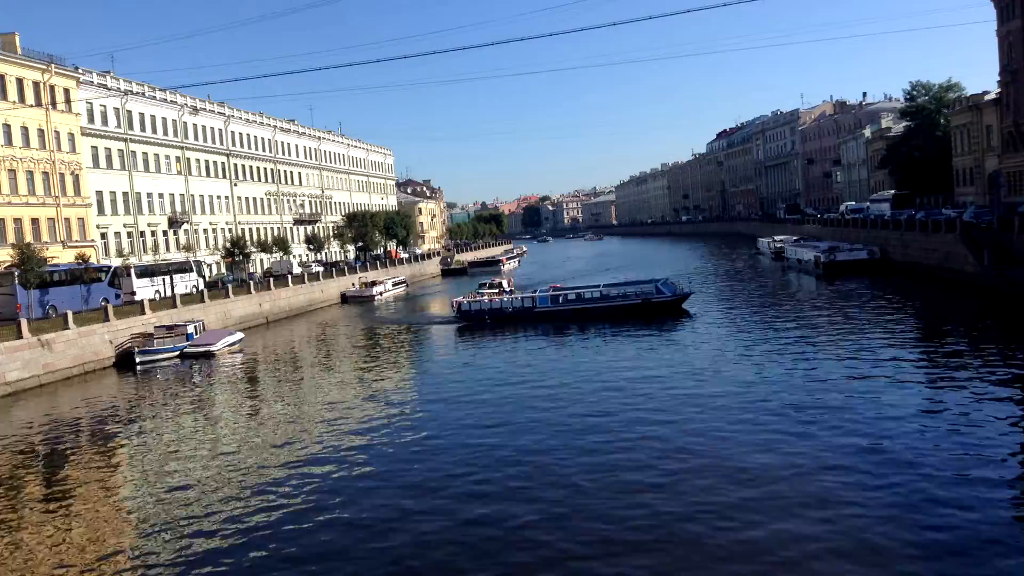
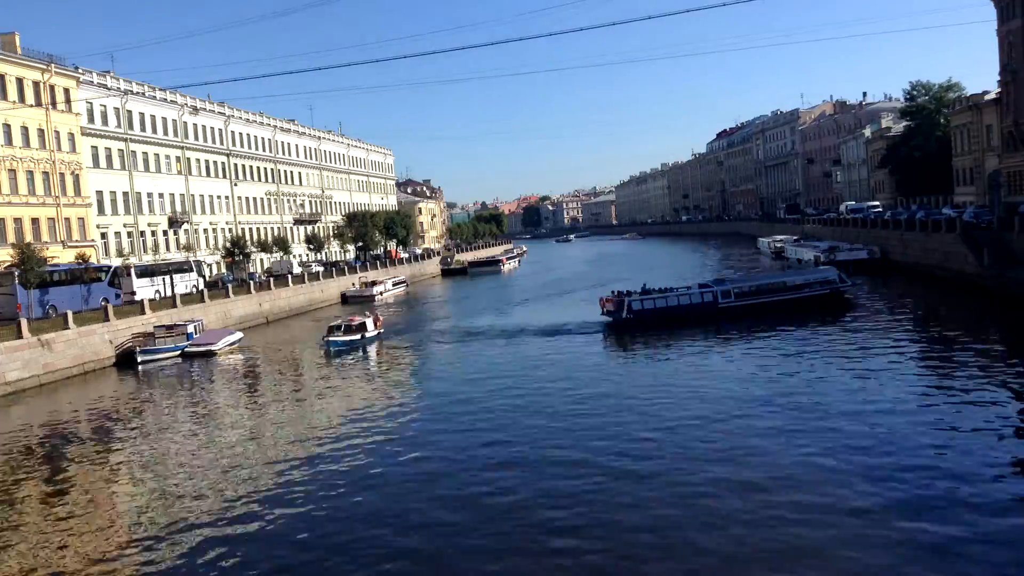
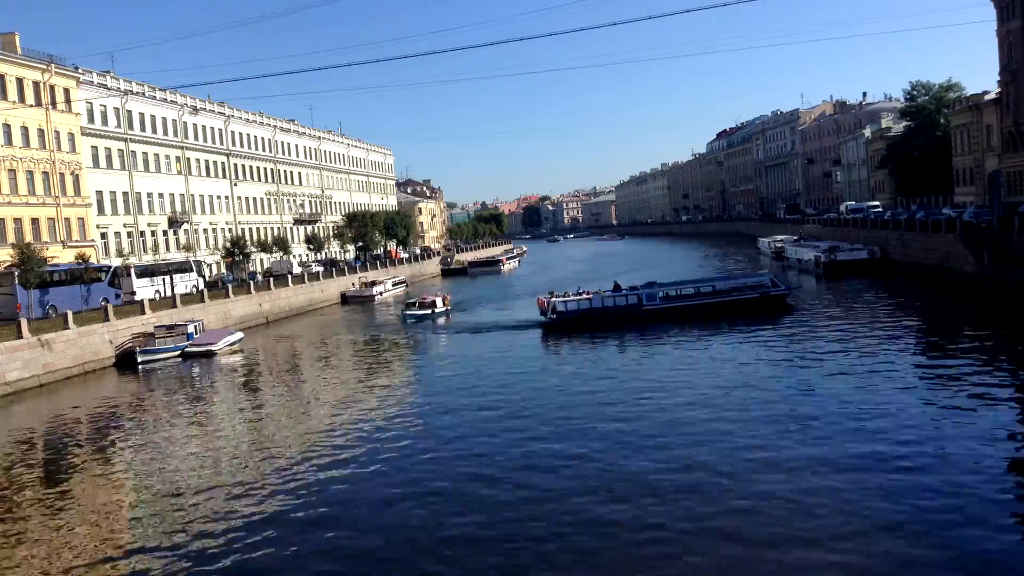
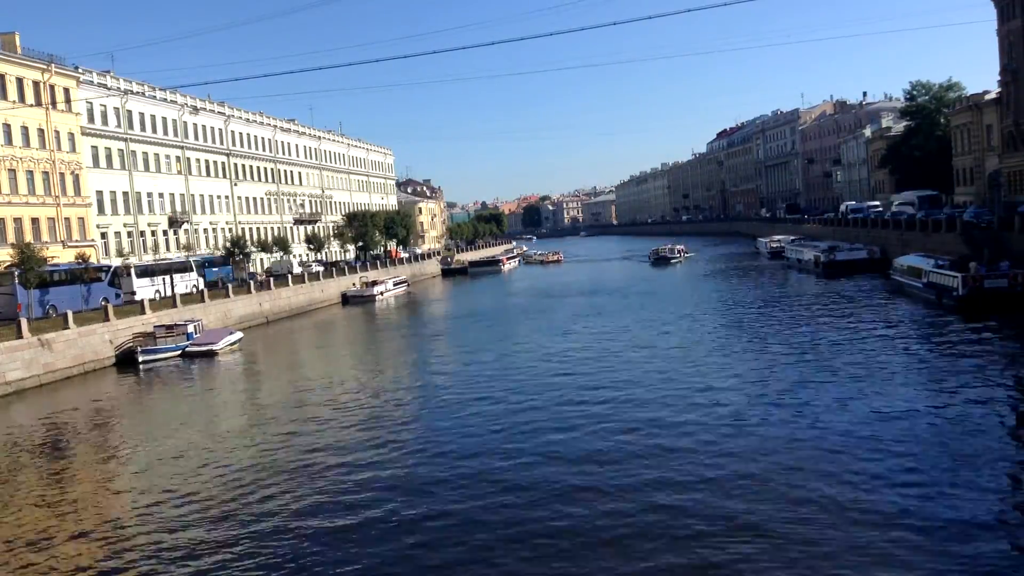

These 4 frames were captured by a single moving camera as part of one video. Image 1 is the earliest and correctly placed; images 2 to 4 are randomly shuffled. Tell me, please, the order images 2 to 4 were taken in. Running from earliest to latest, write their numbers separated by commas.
3, 2, 4
